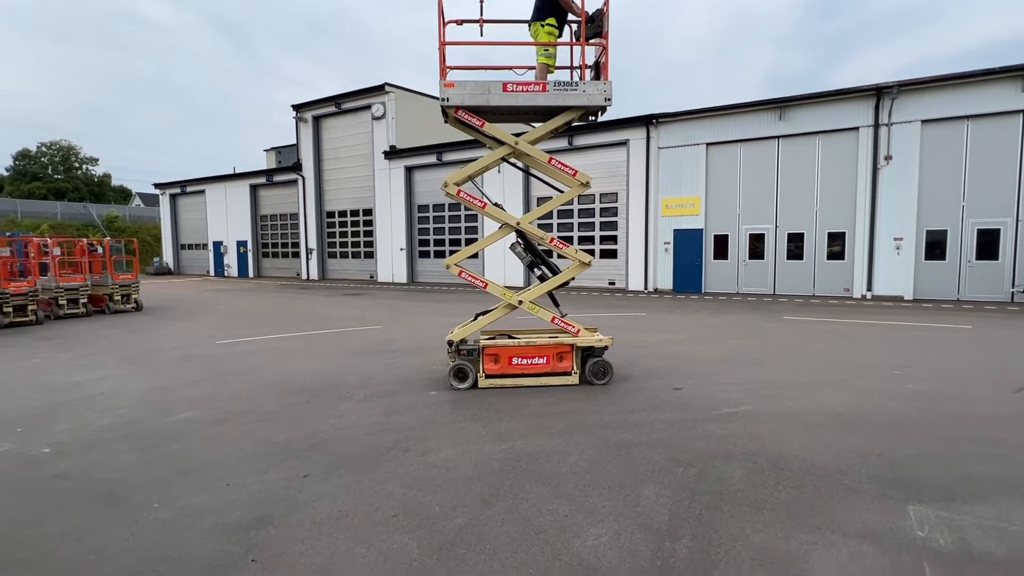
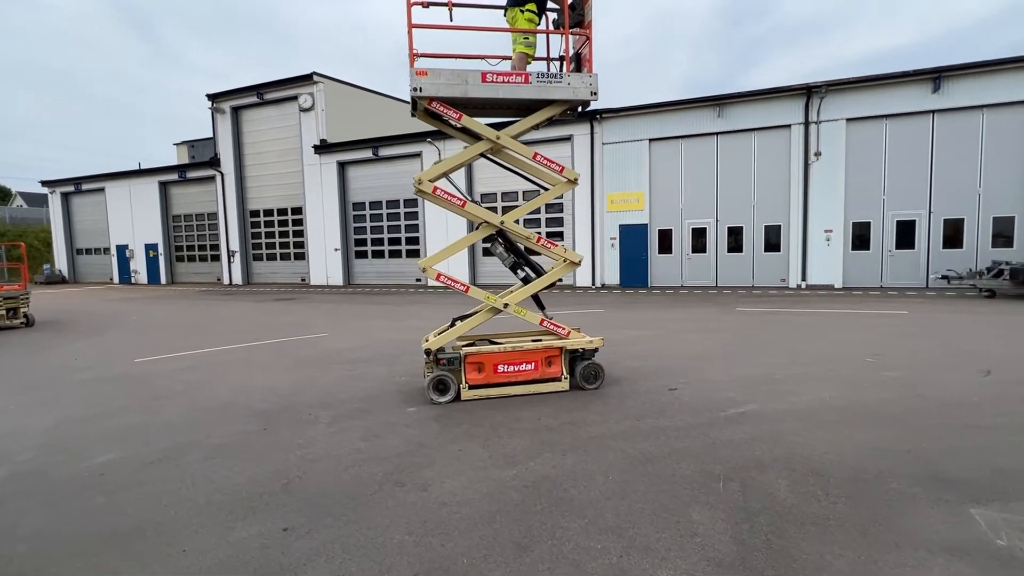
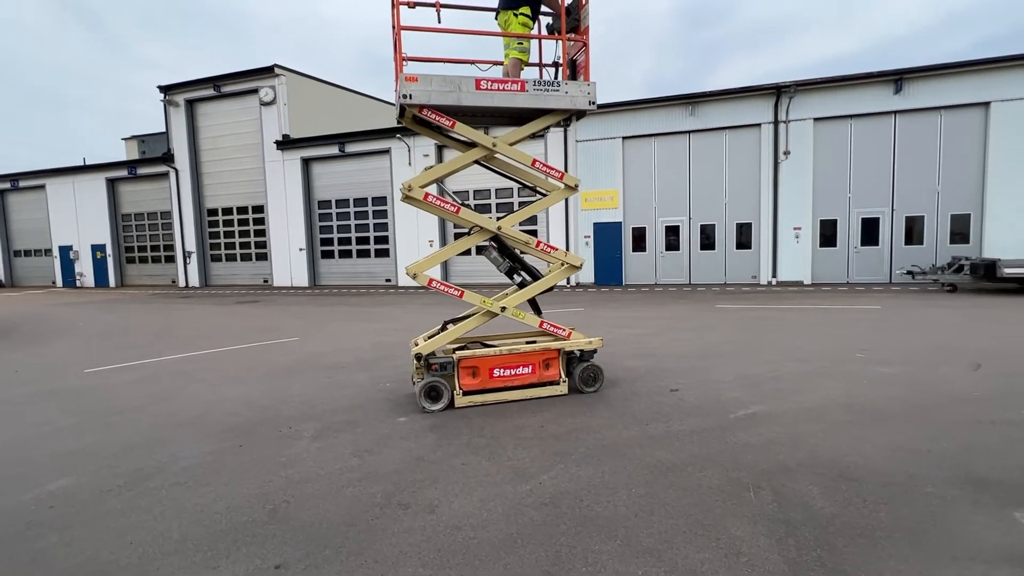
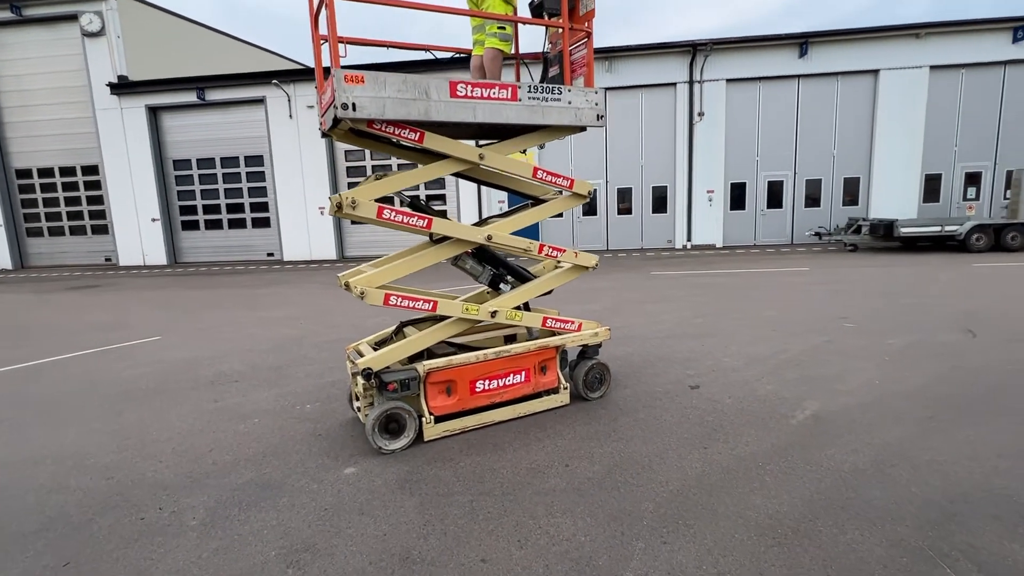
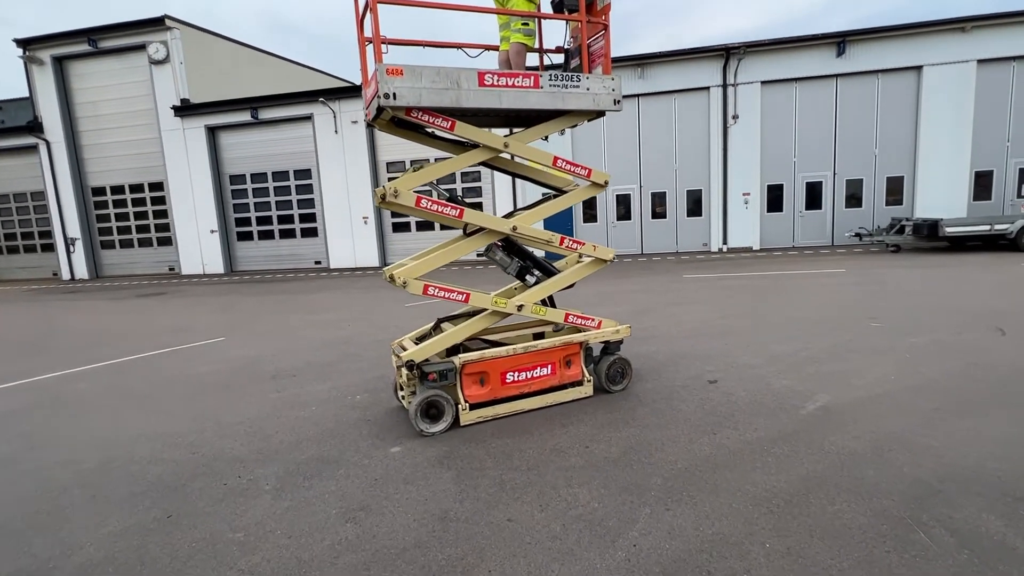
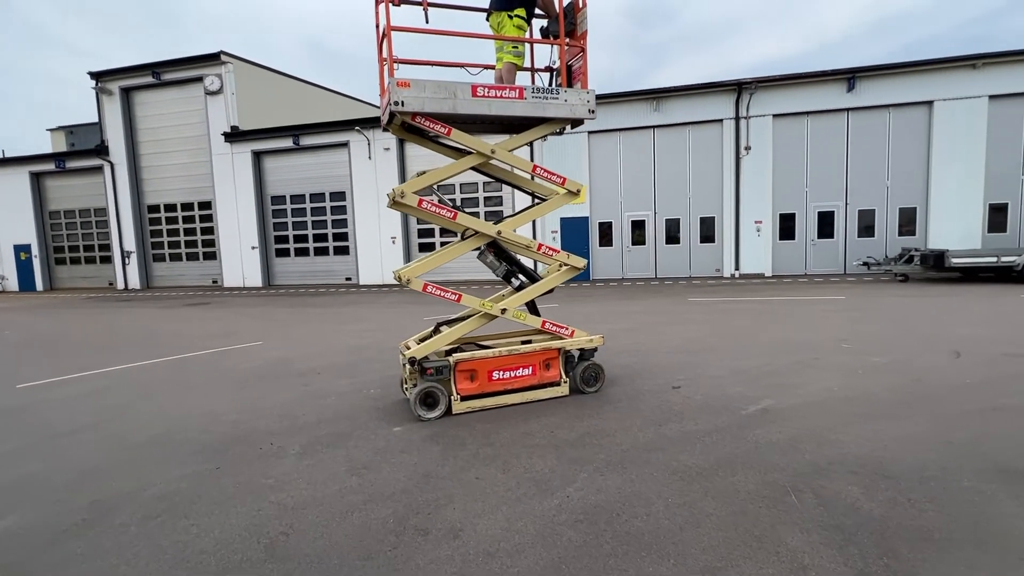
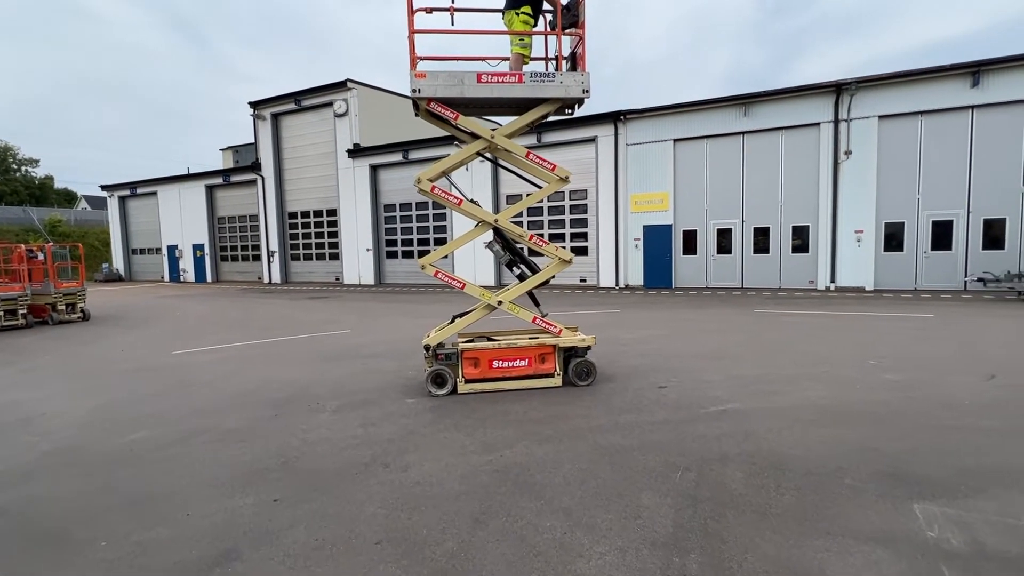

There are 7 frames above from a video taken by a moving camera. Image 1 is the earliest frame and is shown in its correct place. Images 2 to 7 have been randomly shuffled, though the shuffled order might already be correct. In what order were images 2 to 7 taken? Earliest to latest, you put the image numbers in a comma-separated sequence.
7, 2, 3, 6, 5, 4
